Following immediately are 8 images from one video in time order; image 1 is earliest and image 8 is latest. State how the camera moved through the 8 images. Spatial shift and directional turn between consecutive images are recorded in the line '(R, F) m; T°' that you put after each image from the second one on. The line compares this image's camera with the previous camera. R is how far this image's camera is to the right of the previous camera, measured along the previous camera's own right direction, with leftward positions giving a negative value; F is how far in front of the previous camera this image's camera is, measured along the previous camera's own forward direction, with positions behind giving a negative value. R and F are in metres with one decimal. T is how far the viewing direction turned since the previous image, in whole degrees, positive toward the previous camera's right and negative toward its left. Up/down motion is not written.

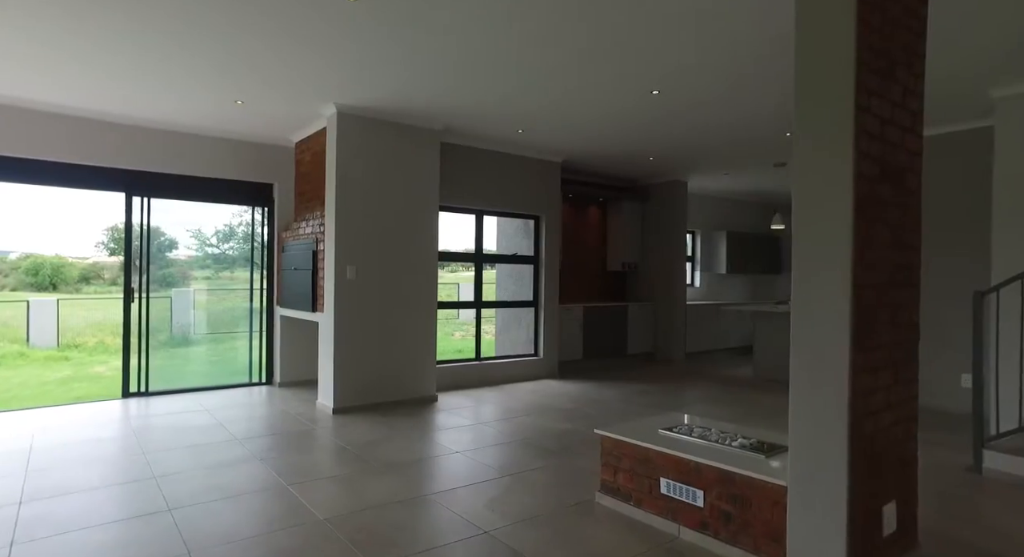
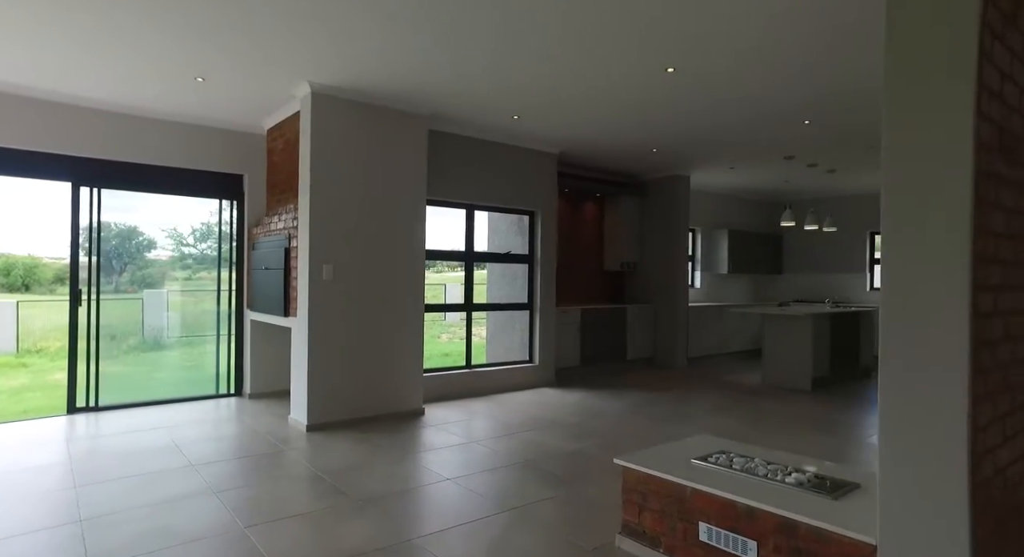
(-0.1, +0.5) m; +1°
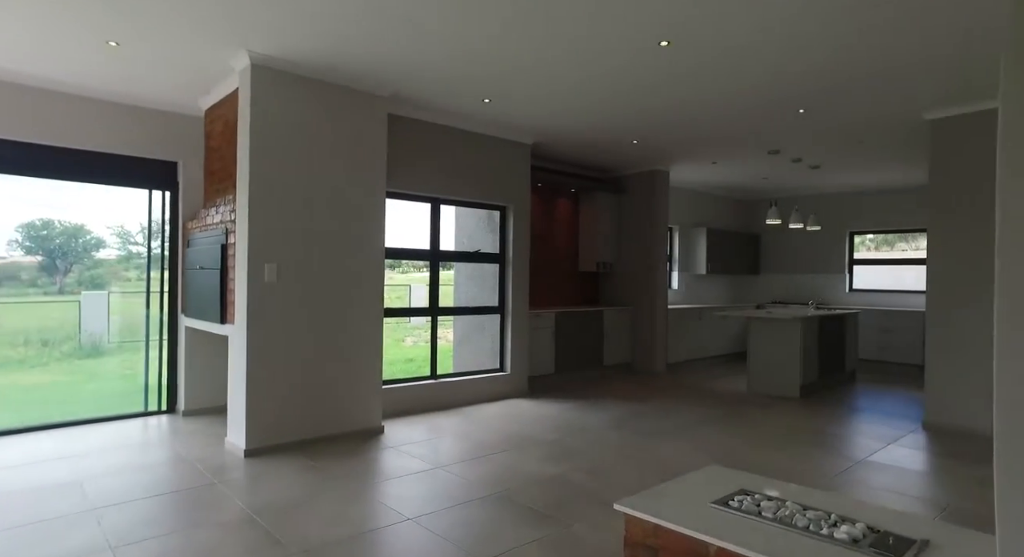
(0.0, +0.6) m; +3°
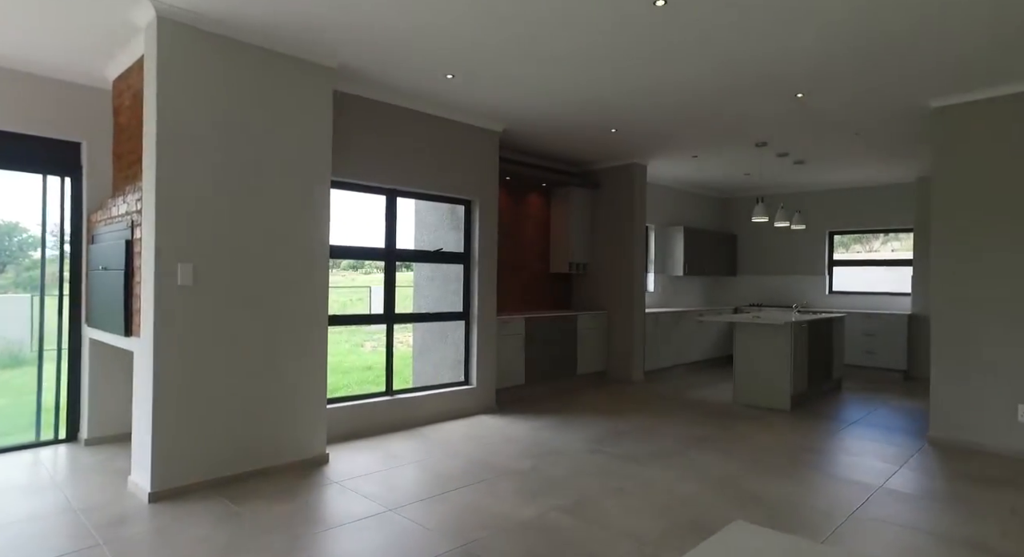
(0.0, +0.7) m; +3°
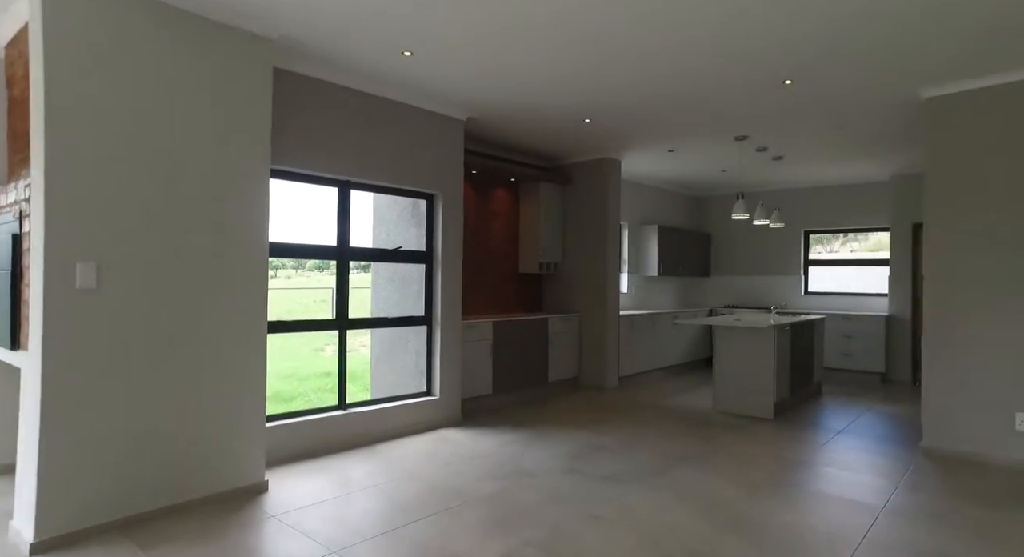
(0.0, +0.5) m; +3°
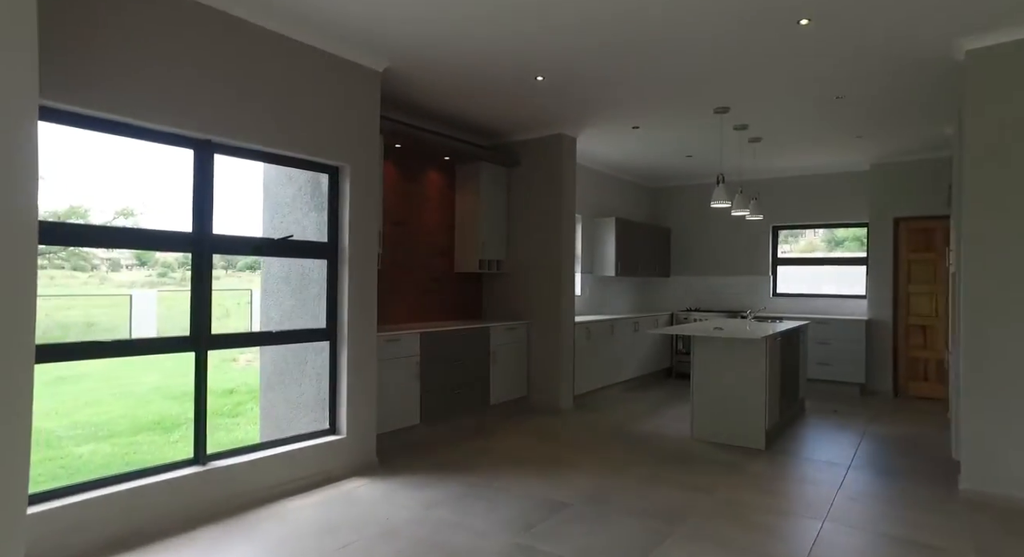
(+0.1, +1.2) m; +6°
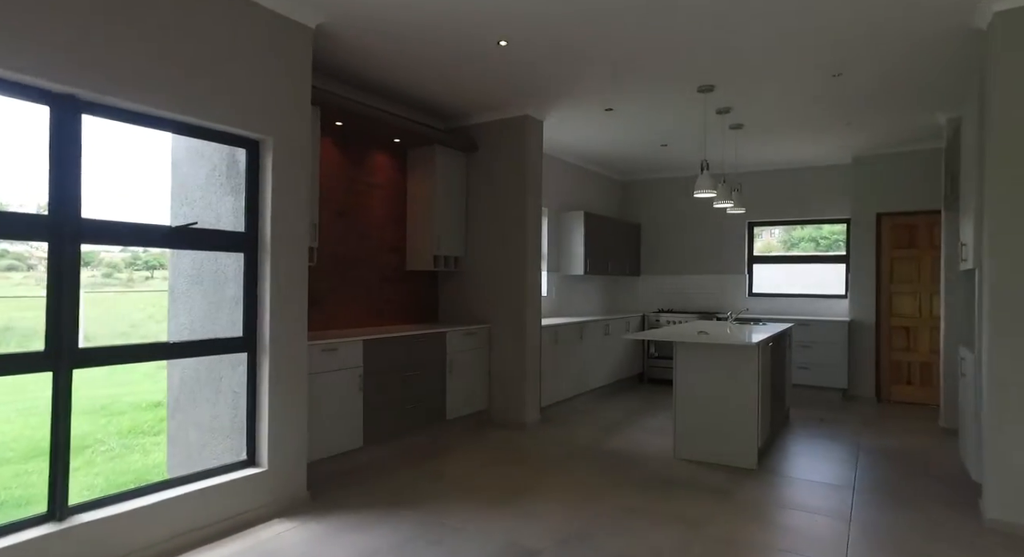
(0.0, +0.6) m; +4°
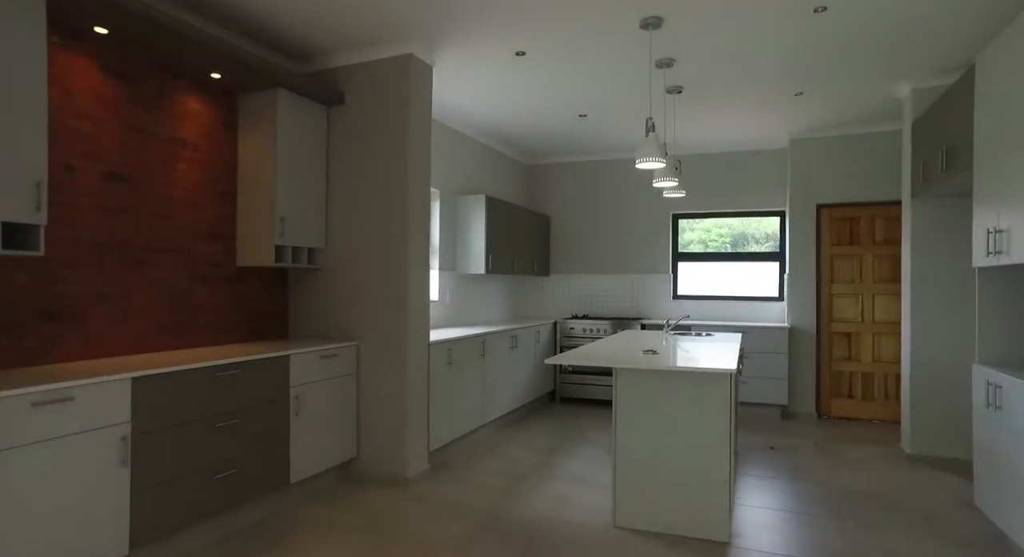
(+0.1, +1.4) m; +10°
